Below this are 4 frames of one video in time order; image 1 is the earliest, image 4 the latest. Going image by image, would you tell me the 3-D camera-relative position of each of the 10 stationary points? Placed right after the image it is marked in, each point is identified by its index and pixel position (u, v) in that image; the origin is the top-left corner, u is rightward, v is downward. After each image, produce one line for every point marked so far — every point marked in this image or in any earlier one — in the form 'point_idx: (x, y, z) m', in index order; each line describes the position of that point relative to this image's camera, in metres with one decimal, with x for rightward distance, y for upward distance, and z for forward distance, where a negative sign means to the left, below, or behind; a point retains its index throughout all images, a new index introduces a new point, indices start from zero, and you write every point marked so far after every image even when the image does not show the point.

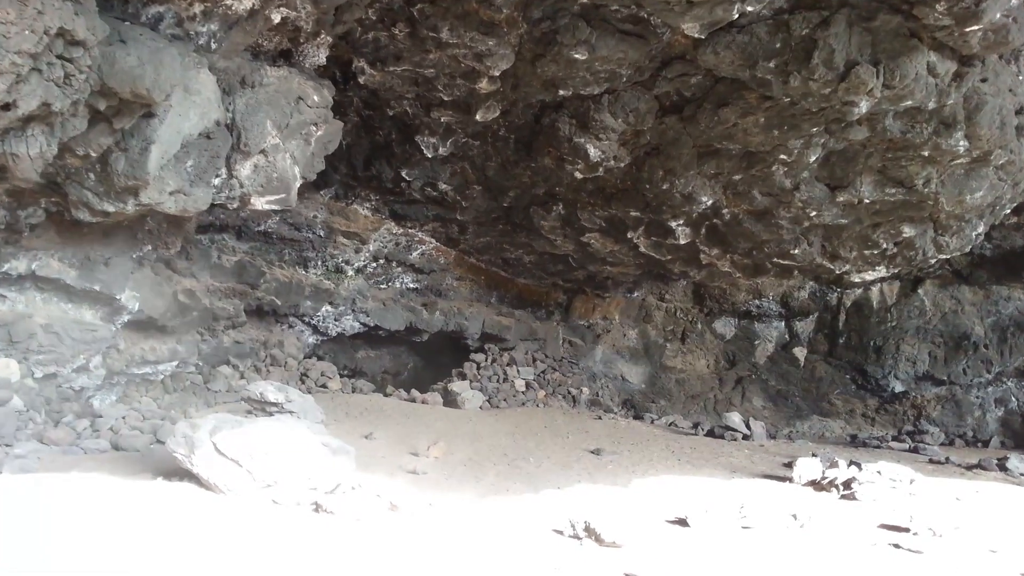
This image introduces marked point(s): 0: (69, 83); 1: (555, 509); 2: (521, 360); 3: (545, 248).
0: (-1.3, +0.6, +2.5) m
1: (+0.2, -0.8, +2.9) m
2: (+0.1, -0.6, +6.7) m
3: (+0.3, +0.3, +6.2) m
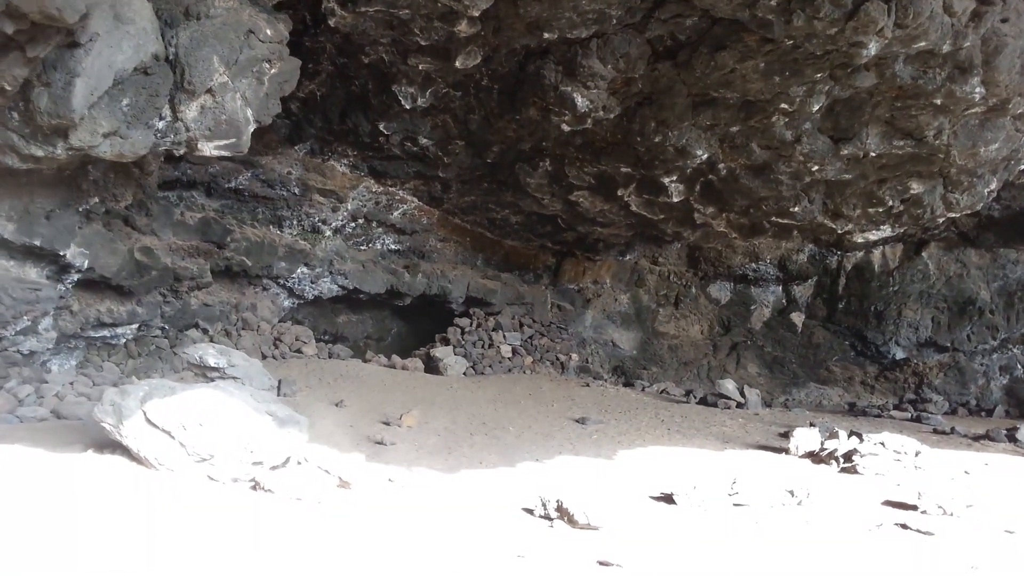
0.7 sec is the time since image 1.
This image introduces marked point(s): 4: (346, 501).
0: (-1.4, +0.7, +2.1) m
1: (+0.1, -0.6, +2.7) m
2: (0.0, -0.3, +6.4) m
3: (+0.1, +0.6, +5.9) m
4: (-0.5, -0.6, +2.3) m
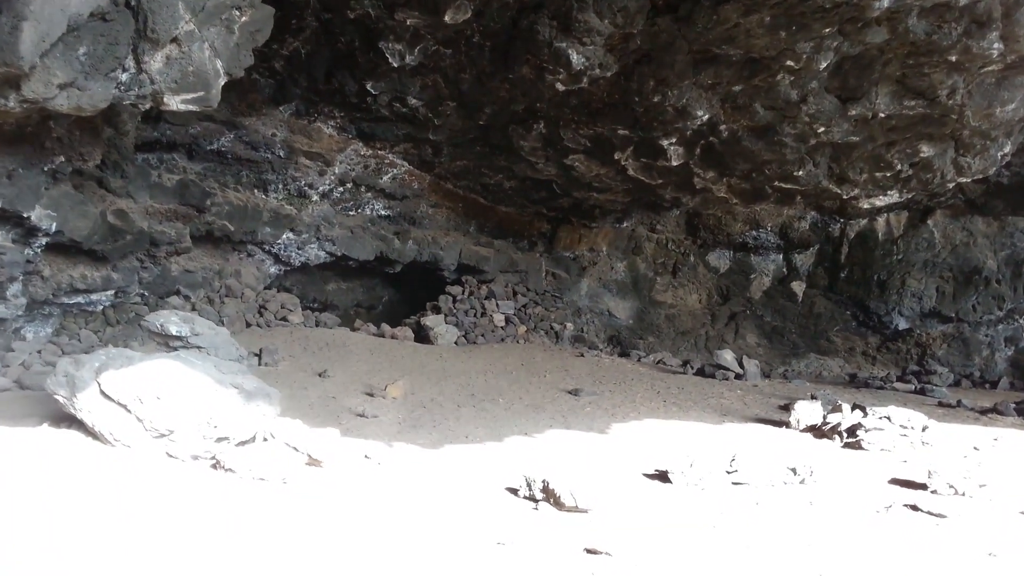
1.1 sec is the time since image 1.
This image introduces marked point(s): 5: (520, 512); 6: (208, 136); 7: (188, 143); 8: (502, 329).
0: (-1.4, +0.8, +1.9) m
1: (0.0, -0.5, +2.5) m
2: (-0.1, 0.0, +6.2) m
3: (+0.1, +0.8, +5.7) m
4: (-0.5, -0.5, +2.1) m
5: (0.0, -0.5, +2.0) m
6: (-1.8, +0.9, +4.8) m
7: (-1.9, +0.8, +4.7) m
8: (-0.1, -0.3, +6.0) m
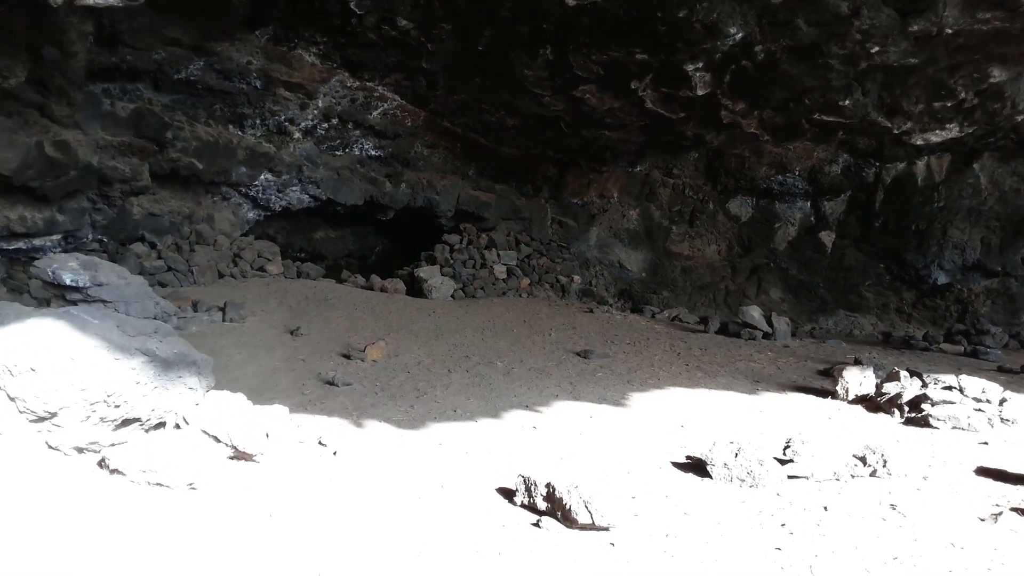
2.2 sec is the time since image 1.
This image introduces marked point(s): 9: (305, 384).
0: (-1.4, +0.9, +1.4) m
1: (0.0, -0.4, +2.0) m
2: (-0.1, +0.3, +5.7) m
3: (+0.1, +1.1, +5.1) m
4: (-0.5, -0.4, +1.6) m
5: (0.0, -0.4, +1.5) m
6: (-1.8, +1.2, +4.3) m
7: (-1.9, +1.1, +4.2) m
8: (-0.1, 0.0, +5.5) m
9: (-0.6, -0.3, +2.6) m
